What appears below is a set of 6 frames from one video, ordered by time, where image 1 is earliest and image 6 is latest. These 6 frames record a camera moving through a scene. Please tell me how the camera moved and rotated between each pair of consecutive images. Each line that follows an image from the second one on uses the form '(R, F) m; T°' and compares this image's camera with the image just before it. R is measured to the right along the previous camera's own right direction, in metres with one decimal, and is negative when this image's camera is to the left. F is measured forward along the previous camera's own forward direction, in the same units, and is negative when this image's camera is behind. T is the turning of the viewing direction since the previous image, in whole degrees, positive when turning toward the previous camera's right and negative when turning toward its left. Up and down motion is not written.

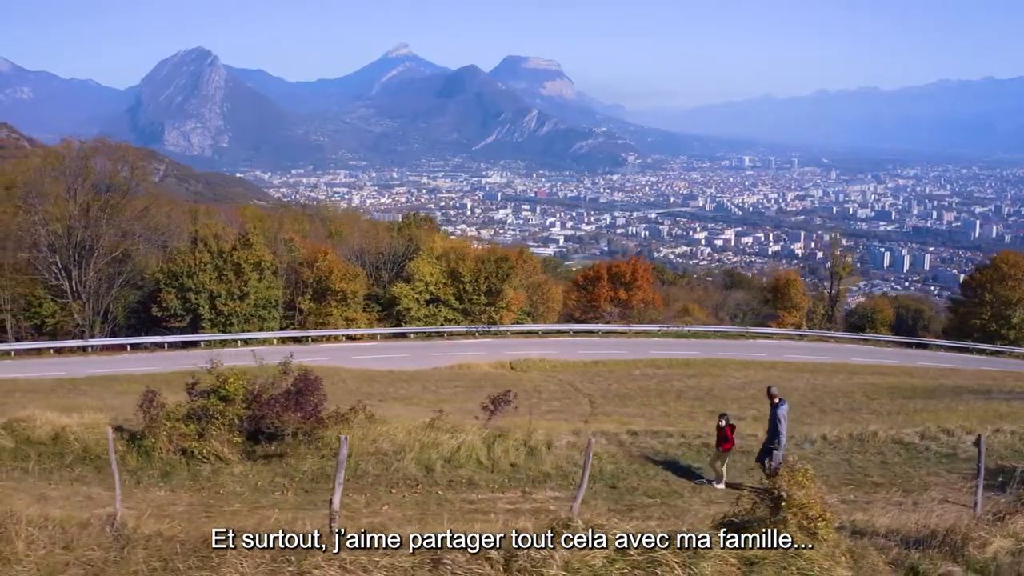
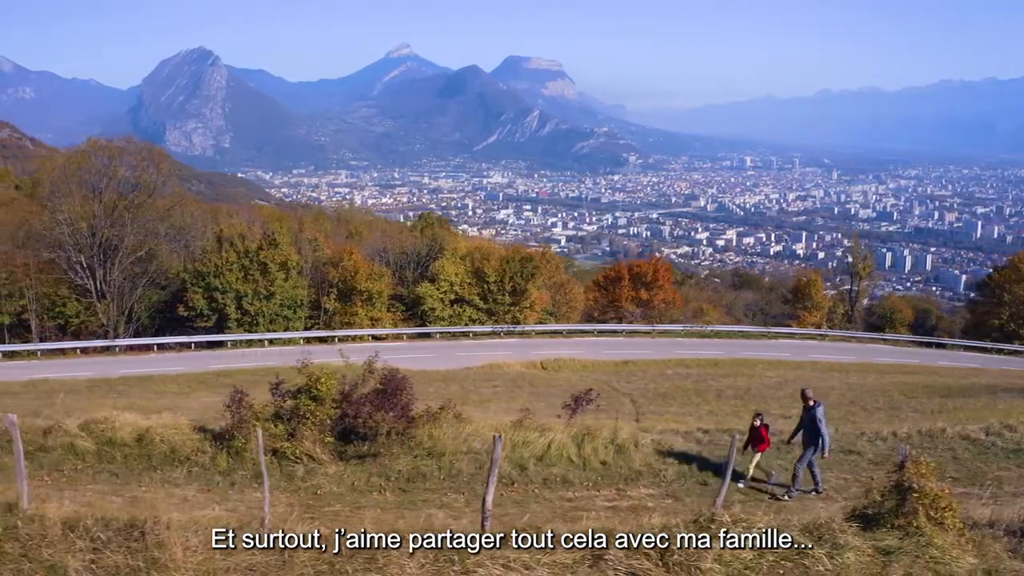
(-1.0, +0.1) m; 0°
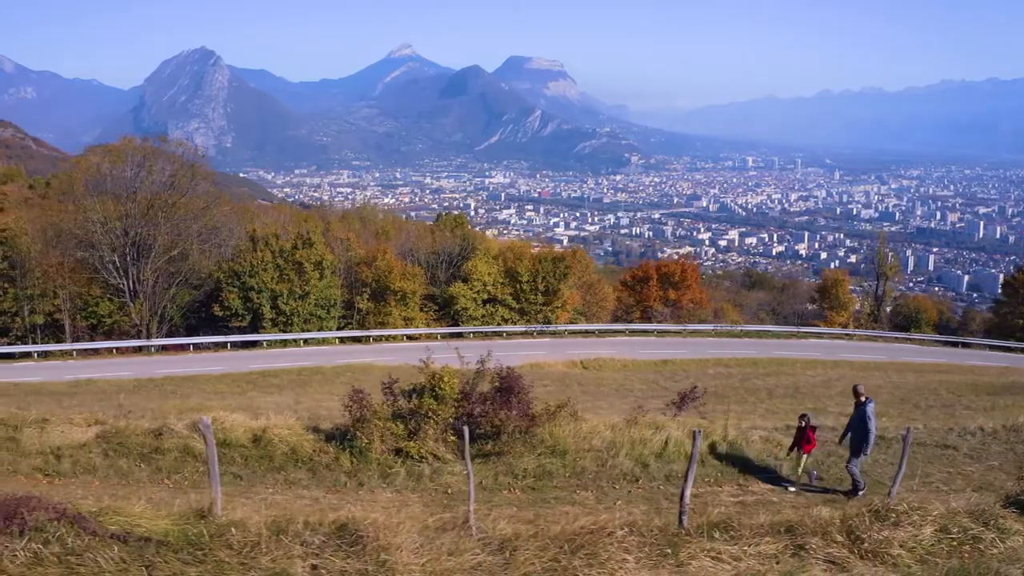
(-1.3, +0.1) m; 0°
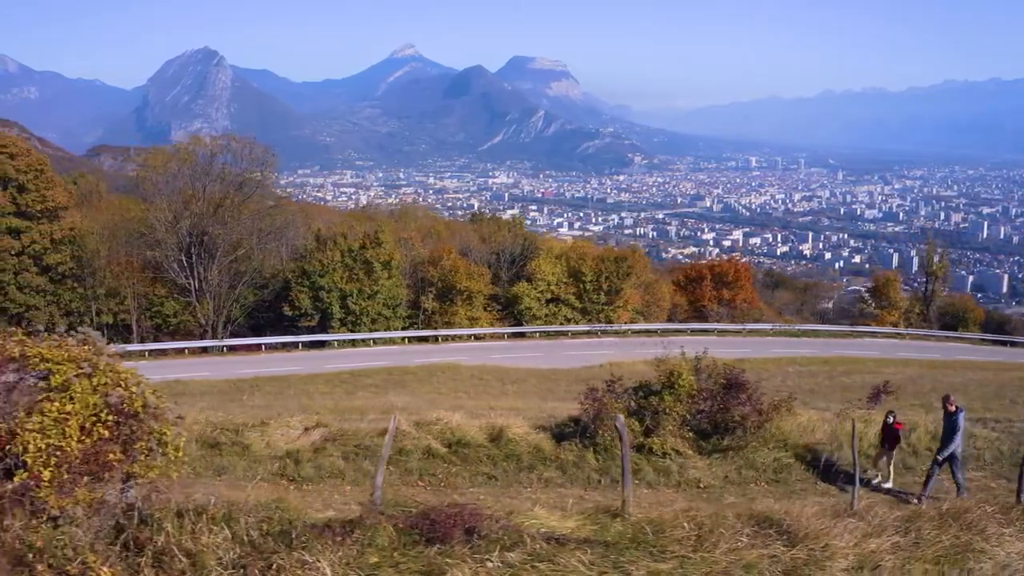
(-2.6, 0.0) m; +1°
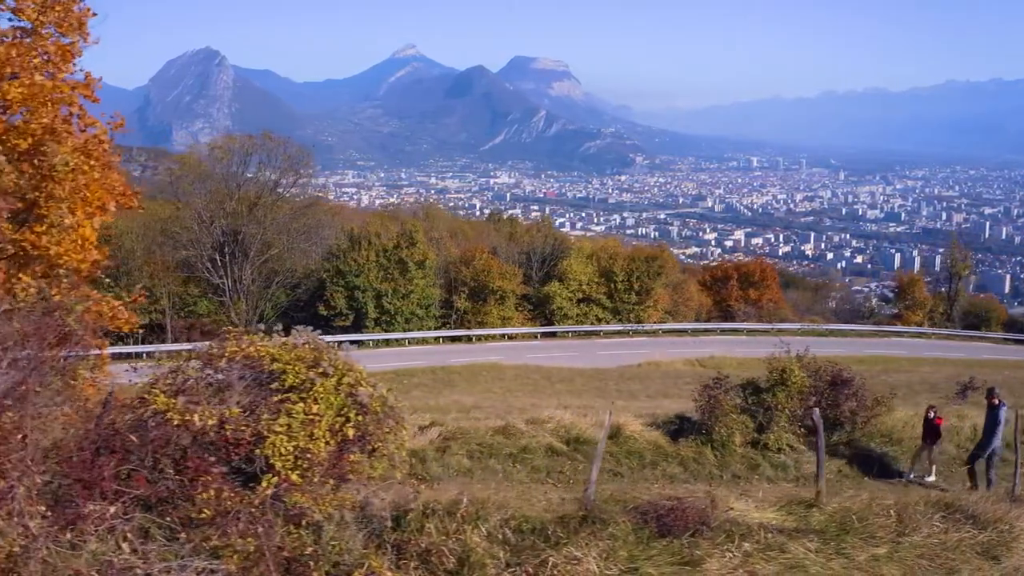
(-1.3, 0.0) m; 0°
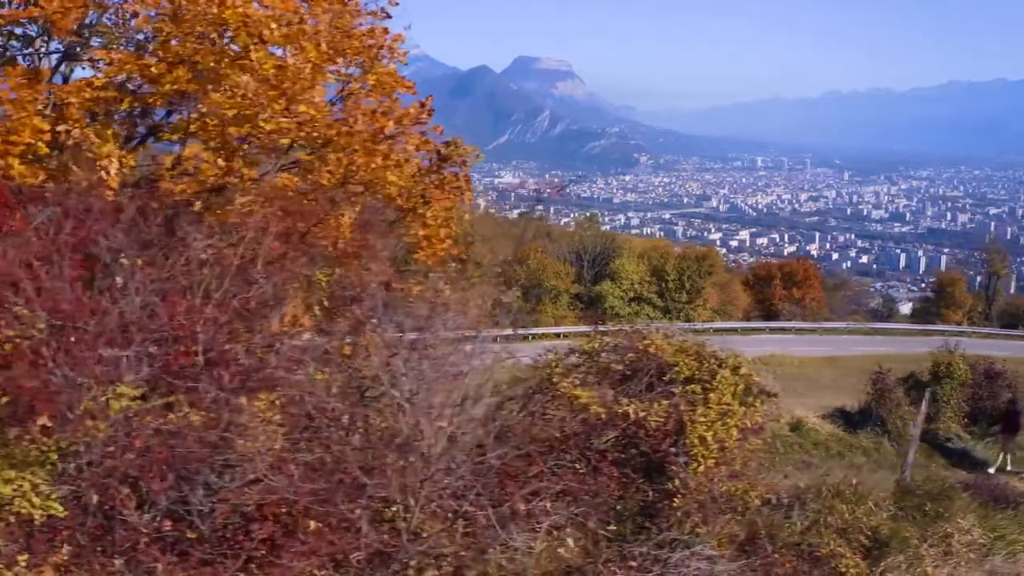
(-2.1, -0.2) m; 0°
